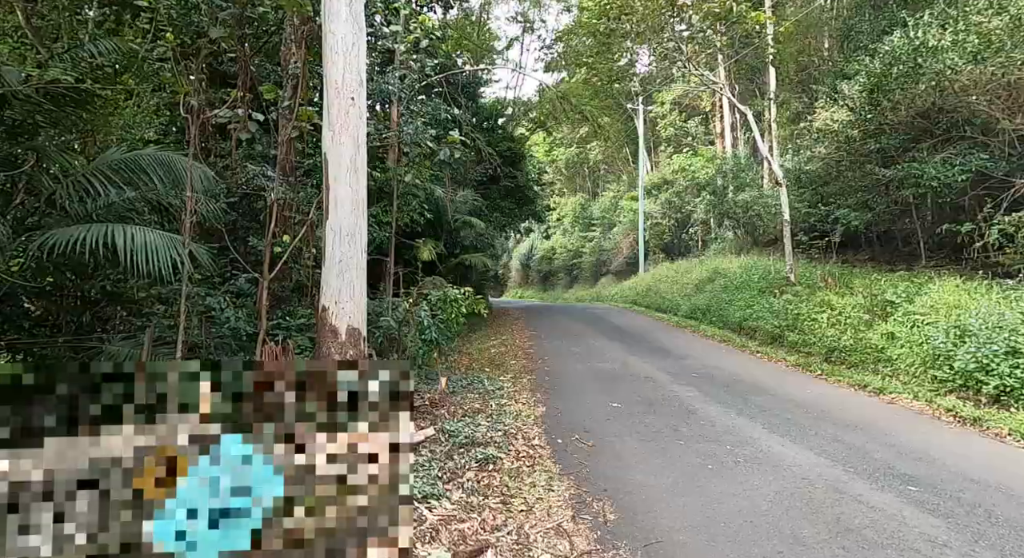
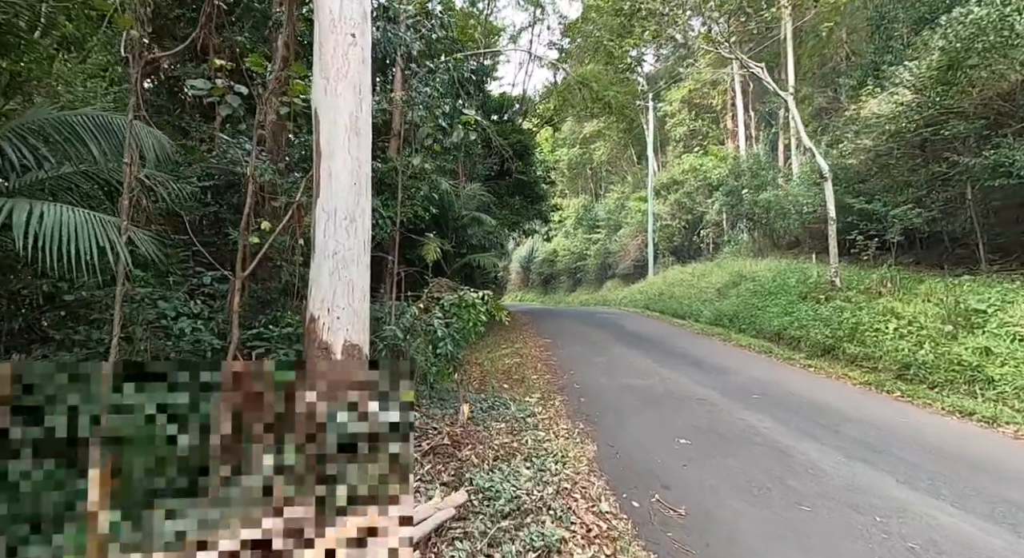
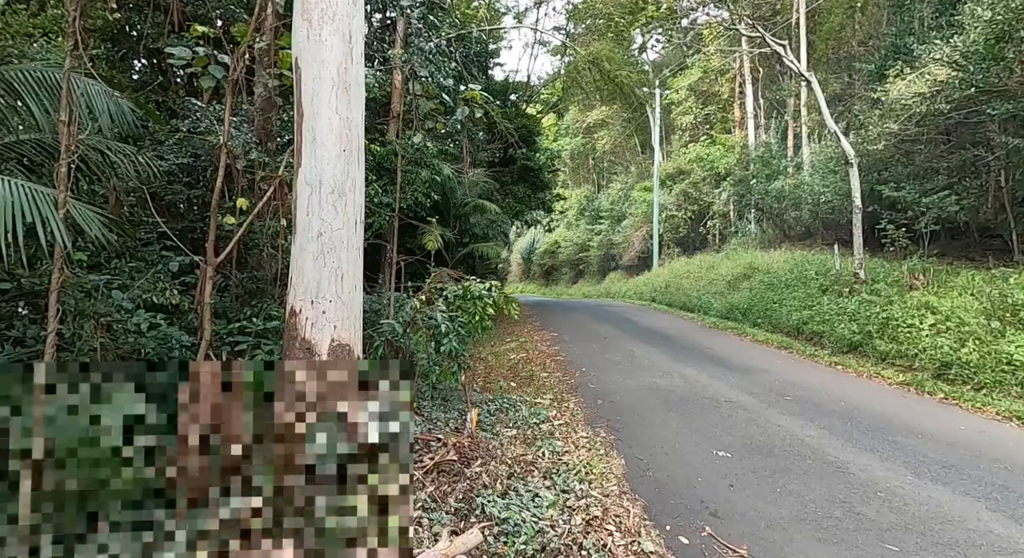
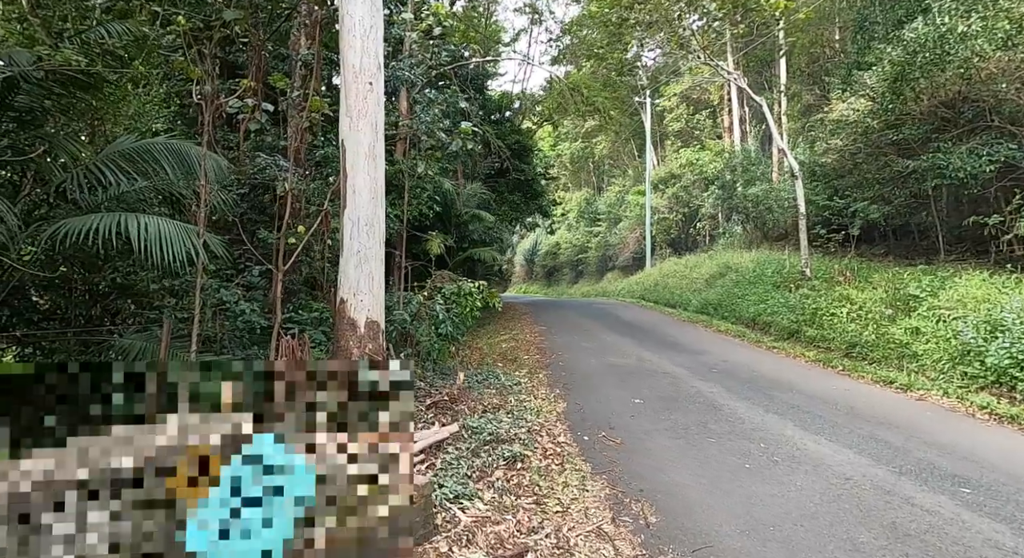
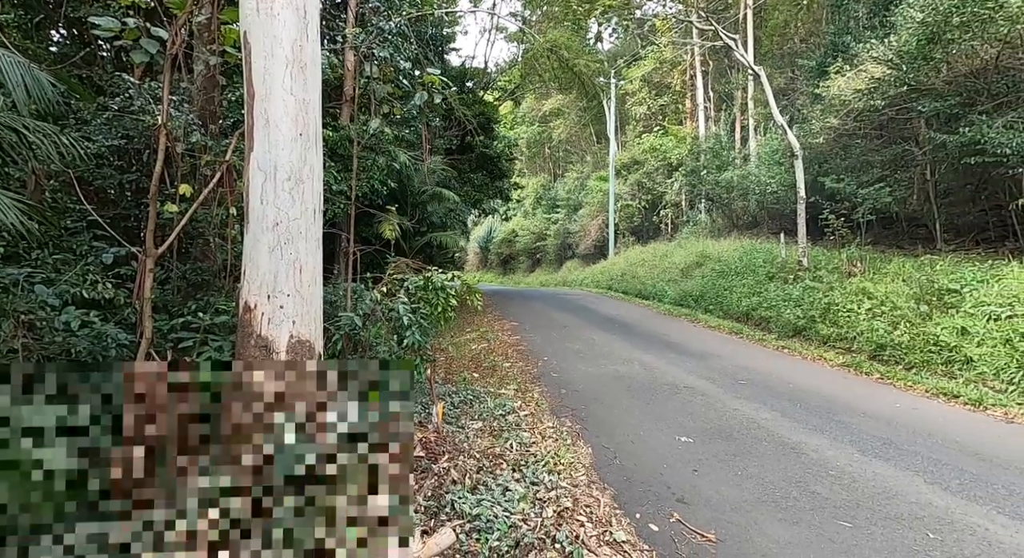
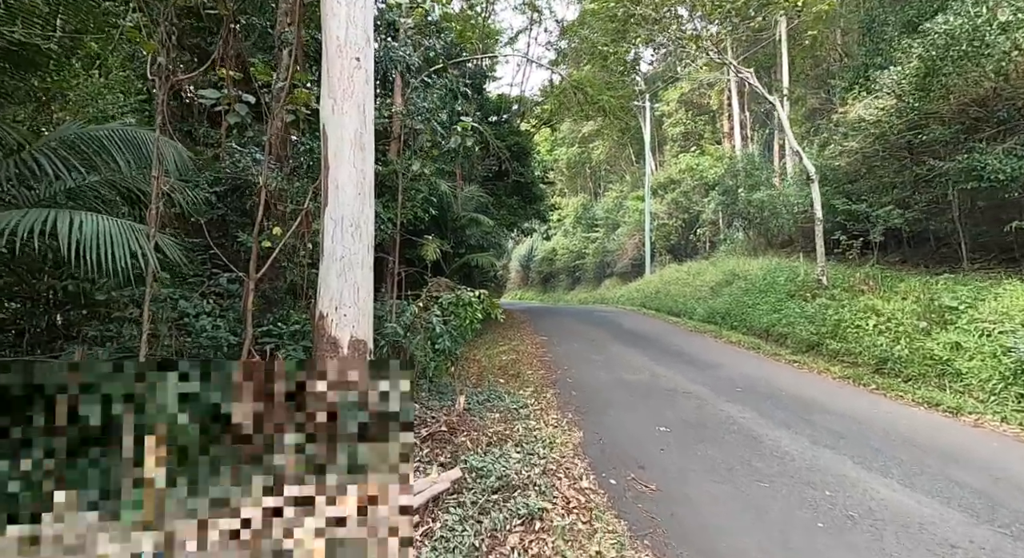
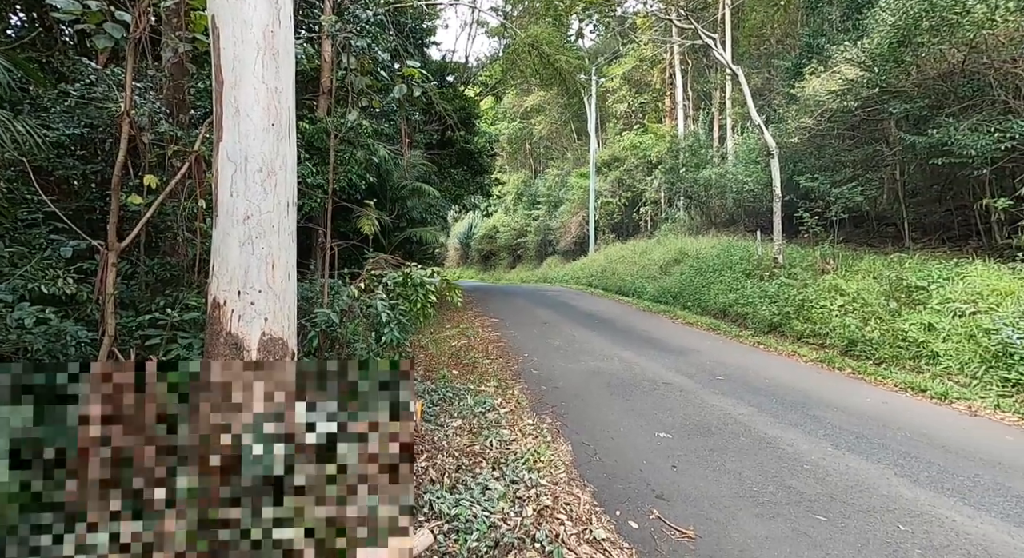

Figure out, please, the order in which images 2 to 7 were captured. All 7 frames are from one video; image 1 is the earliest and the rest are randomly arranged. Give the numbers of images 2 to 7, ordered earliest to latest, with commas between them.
4, 6, 2, 3, 5, 7
